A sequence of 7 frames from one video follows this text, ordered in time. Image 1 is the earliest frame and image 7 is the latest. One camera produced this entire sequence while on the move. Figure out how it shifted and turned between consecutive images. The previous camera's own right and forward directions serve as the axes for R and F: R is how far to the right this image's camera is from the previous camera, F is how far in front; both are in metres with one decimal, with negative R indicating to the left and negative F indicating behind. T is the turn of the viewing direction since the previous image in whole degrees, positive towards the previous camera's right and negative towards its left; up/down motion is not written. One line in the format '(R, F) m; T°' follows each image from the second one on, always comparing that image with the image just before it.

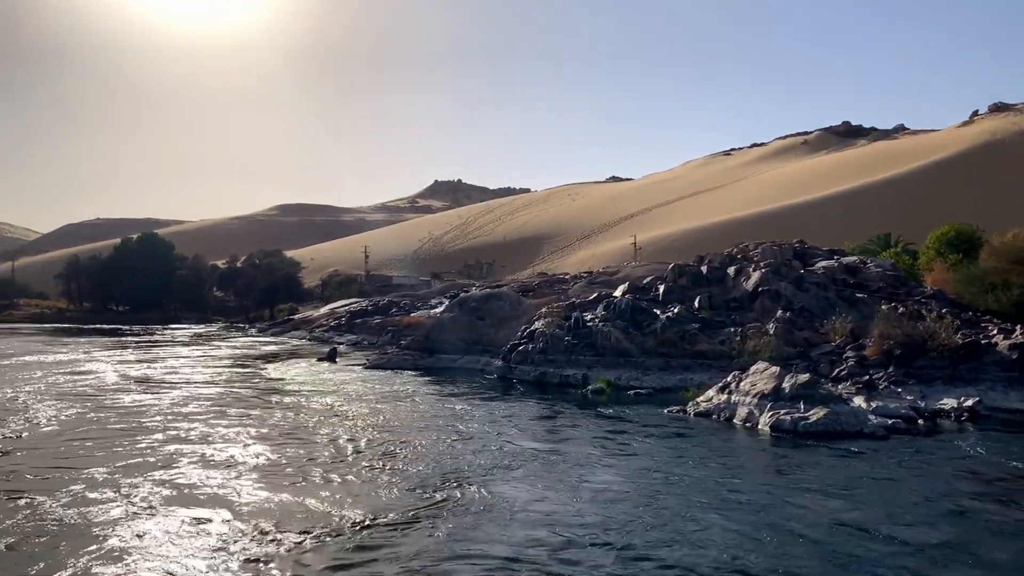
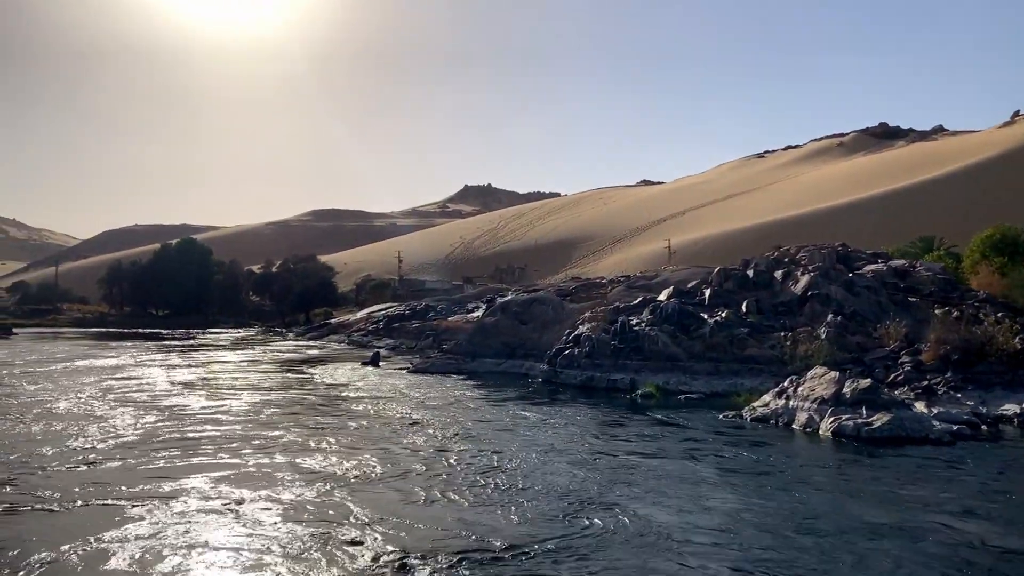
(-0.6, +0.1) m; -2°
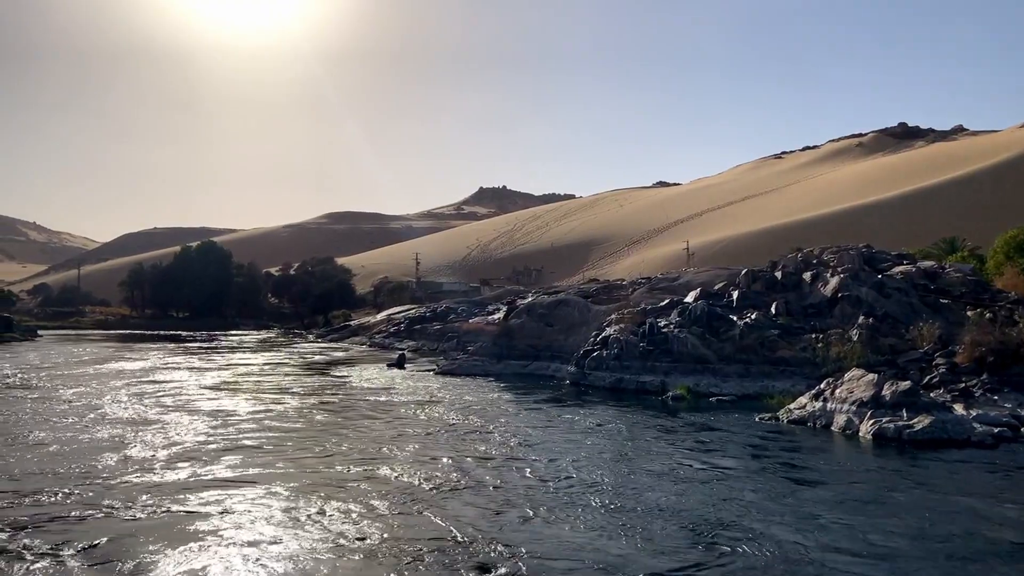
(-0.5, +0.1) m; -1°
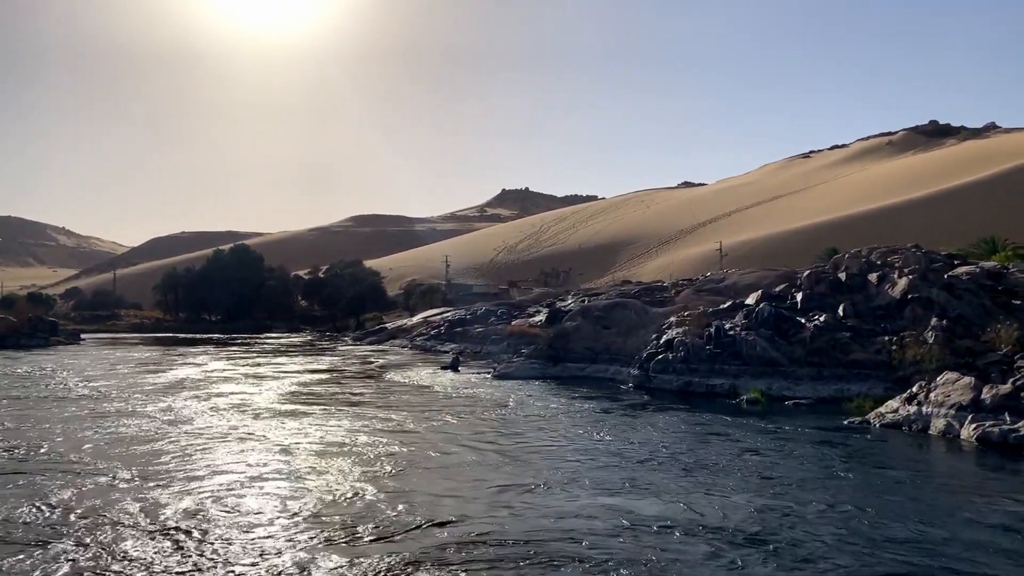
(-1.7, +0.3) m; -1°
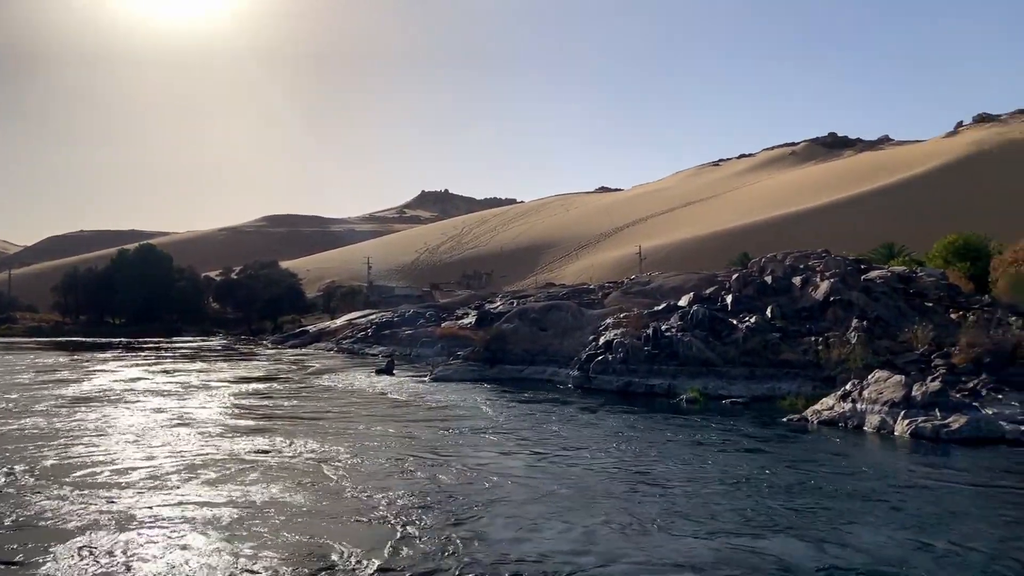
(-1.0, -0.2) m; +6°
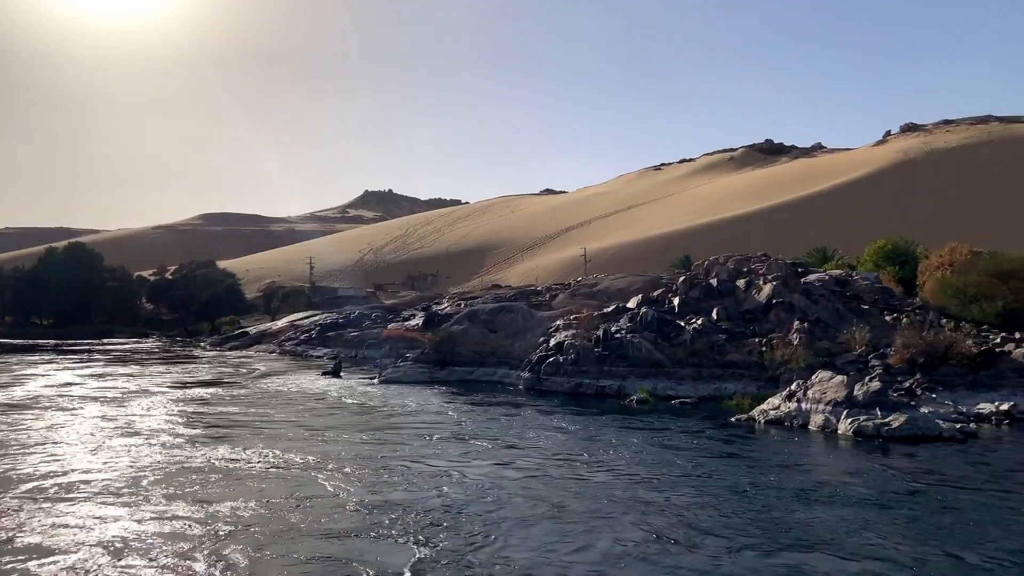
(-0.4, -0.2) m; +4°
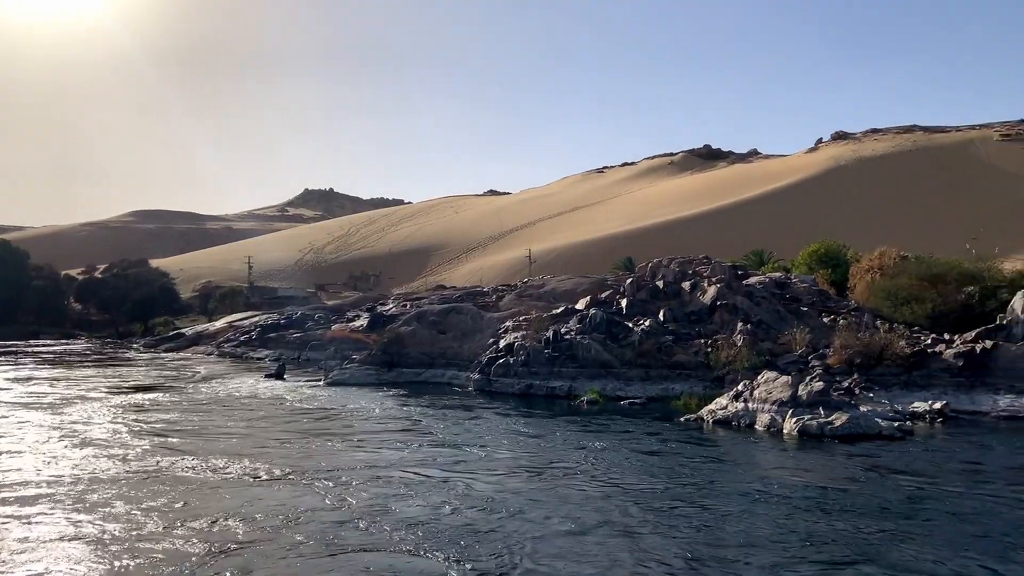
(-0.4, -0.2) m; +4°
